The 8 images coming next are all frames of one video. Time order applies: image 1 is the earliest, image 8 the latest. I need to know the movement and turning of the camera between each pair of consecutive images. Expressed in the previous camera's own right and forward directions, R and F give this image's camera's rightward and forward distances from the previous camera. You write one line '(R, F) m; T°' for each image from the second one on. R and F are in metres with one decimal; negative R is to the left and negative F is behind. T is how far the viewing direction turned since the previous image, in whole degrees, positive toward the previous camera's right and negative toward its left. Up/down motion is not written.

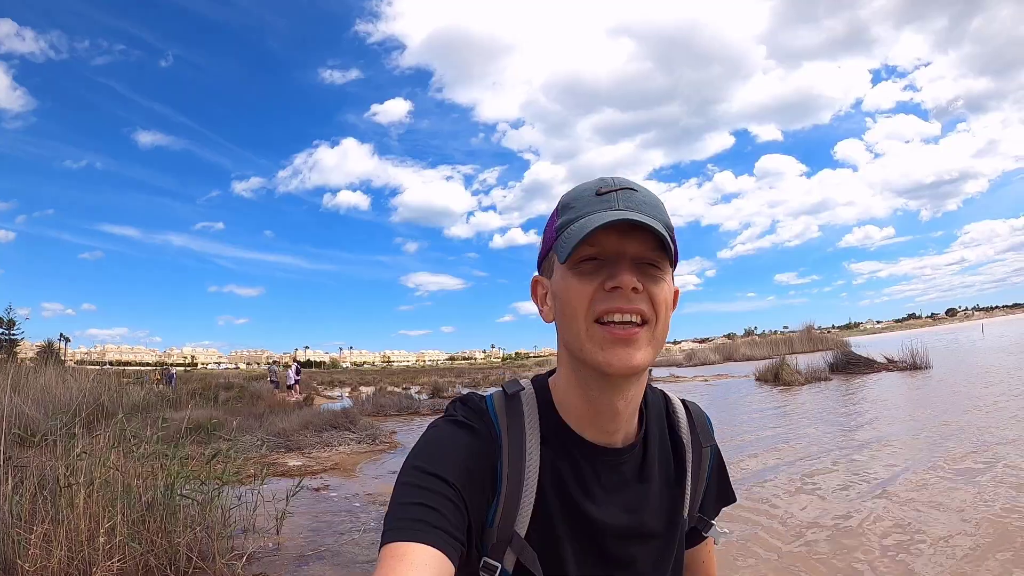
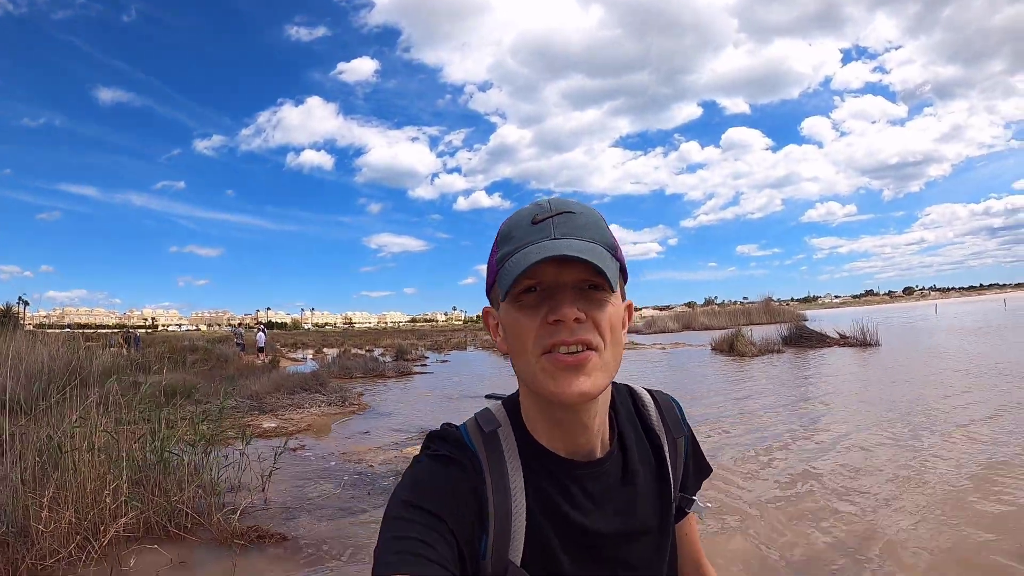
(+0.4, -0.6) m; +3°
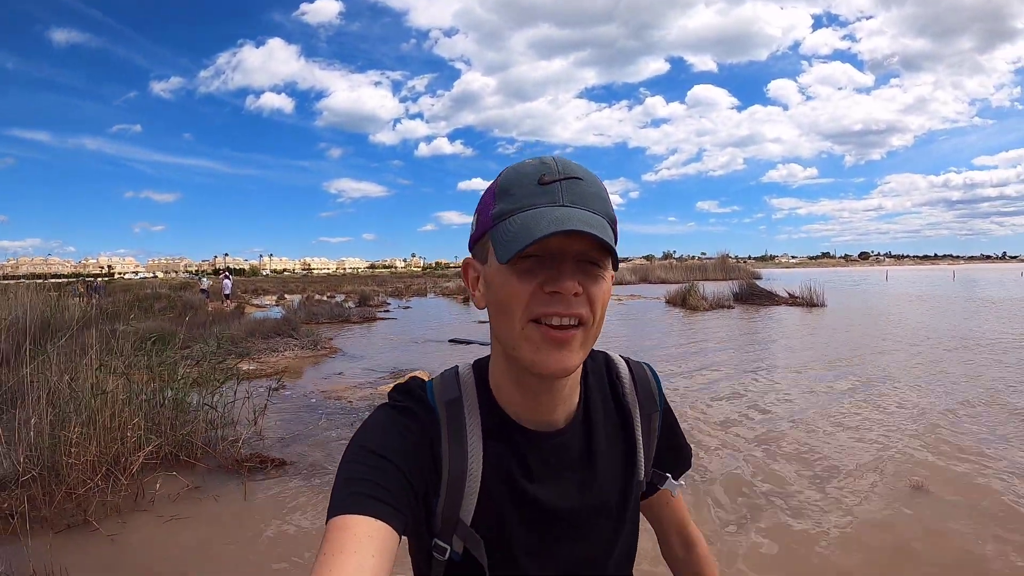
(0.0, -0.5) m; +4°
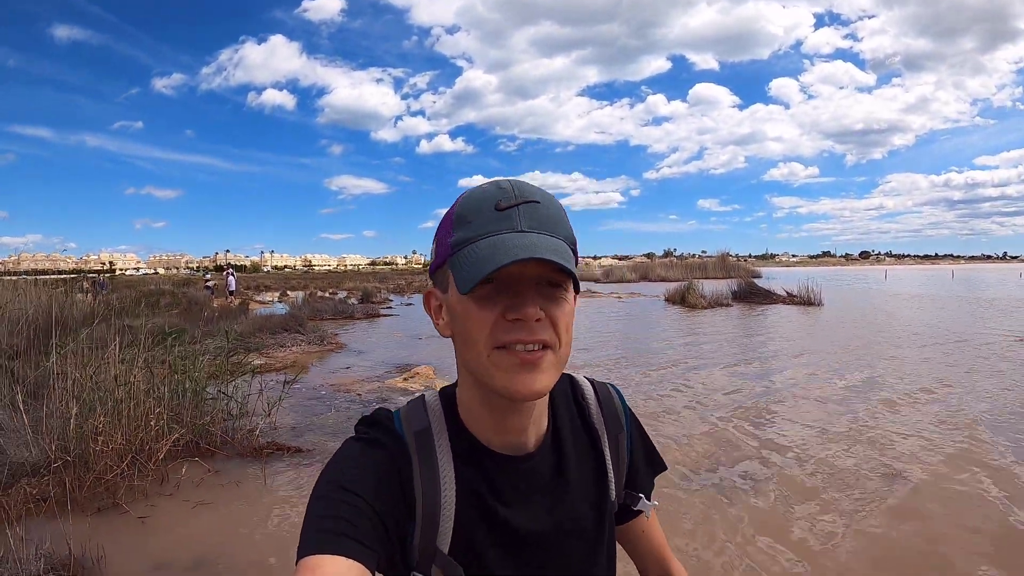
(0.0, -0.2) m; 0°
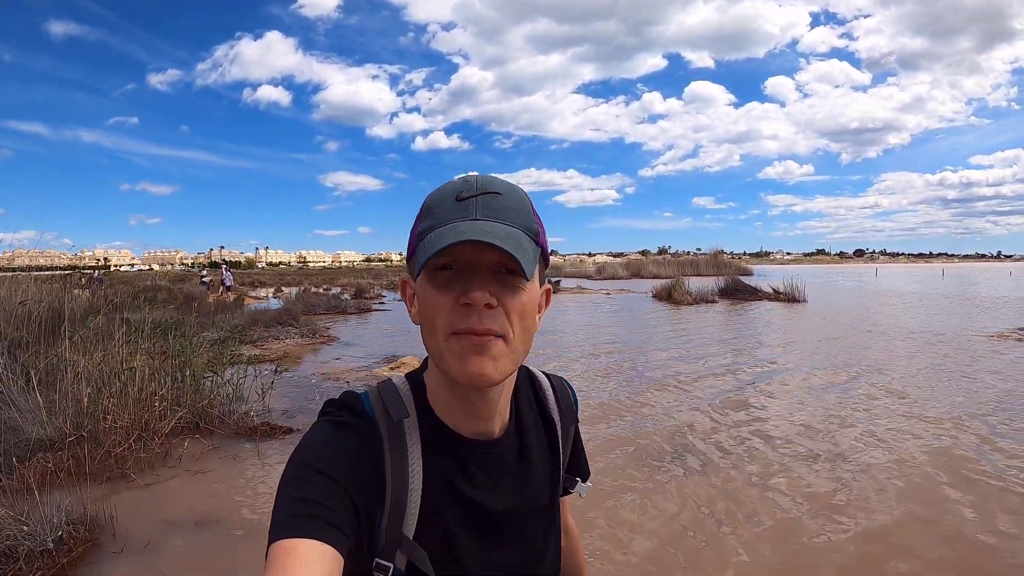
(+0.2, -0.4) m; 0°
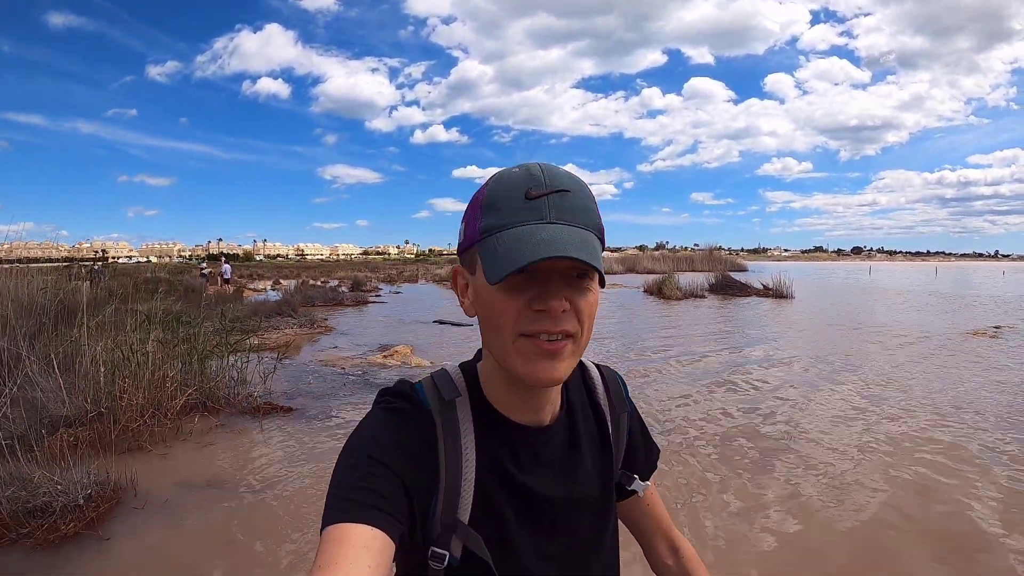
(+0.1, -0.4) m; 0°
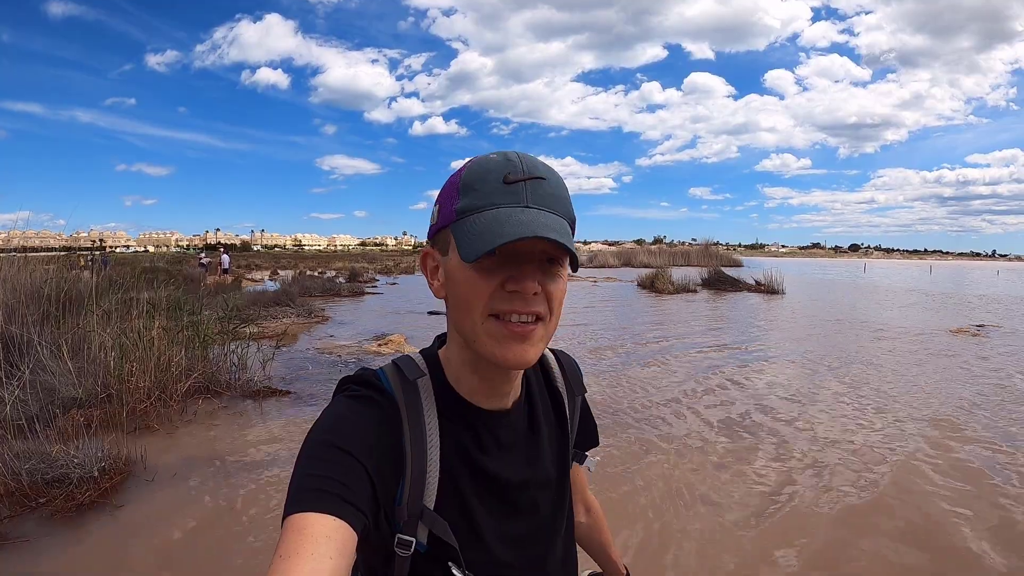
(+0.1, -0.4) m; 0°
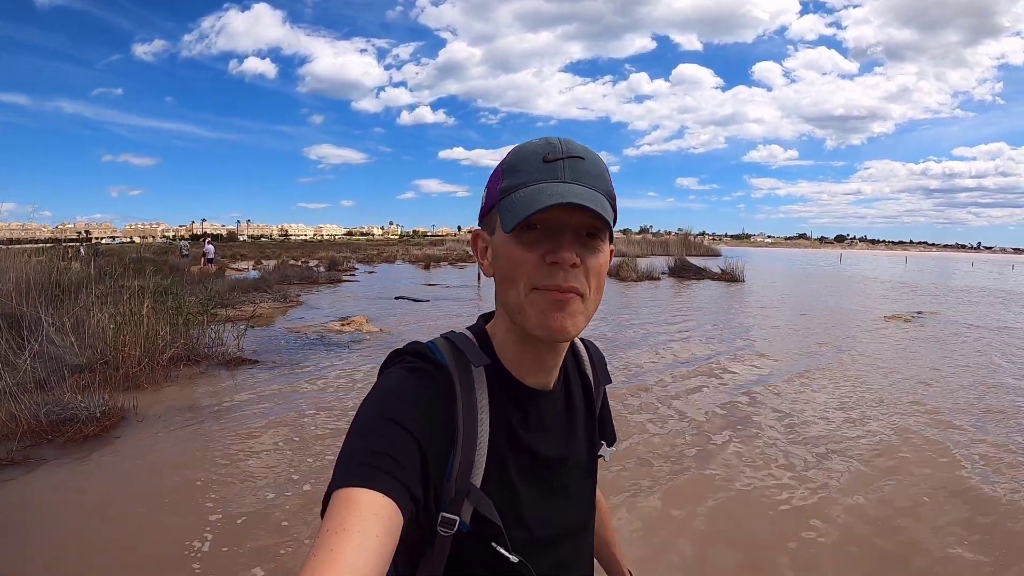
(+0.5, -0.9) m; +1°
